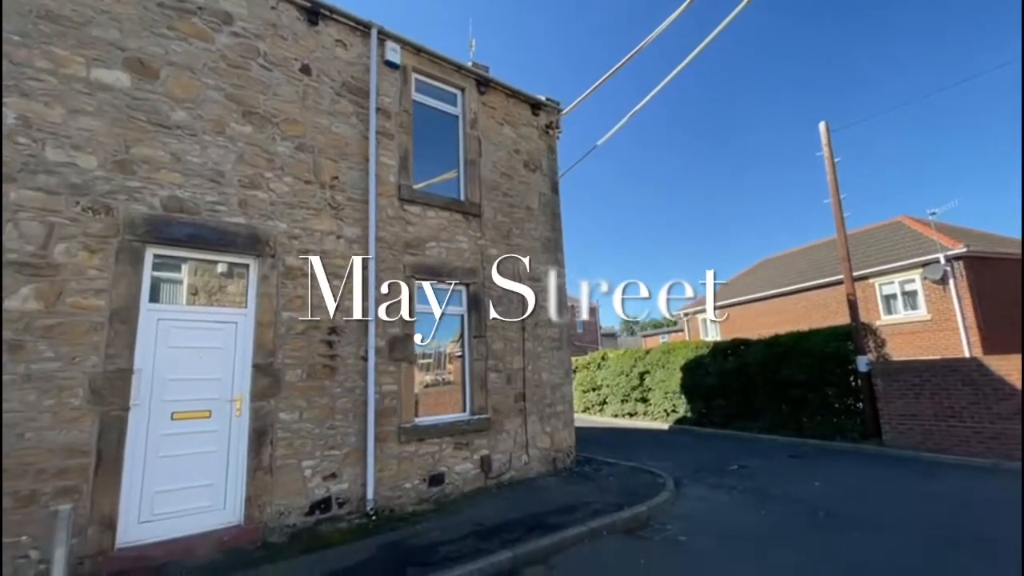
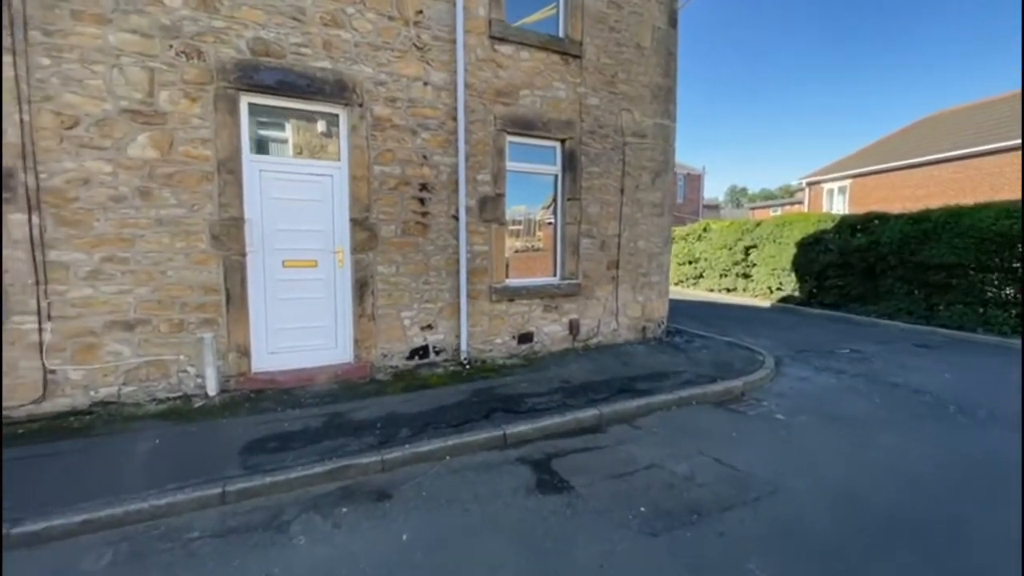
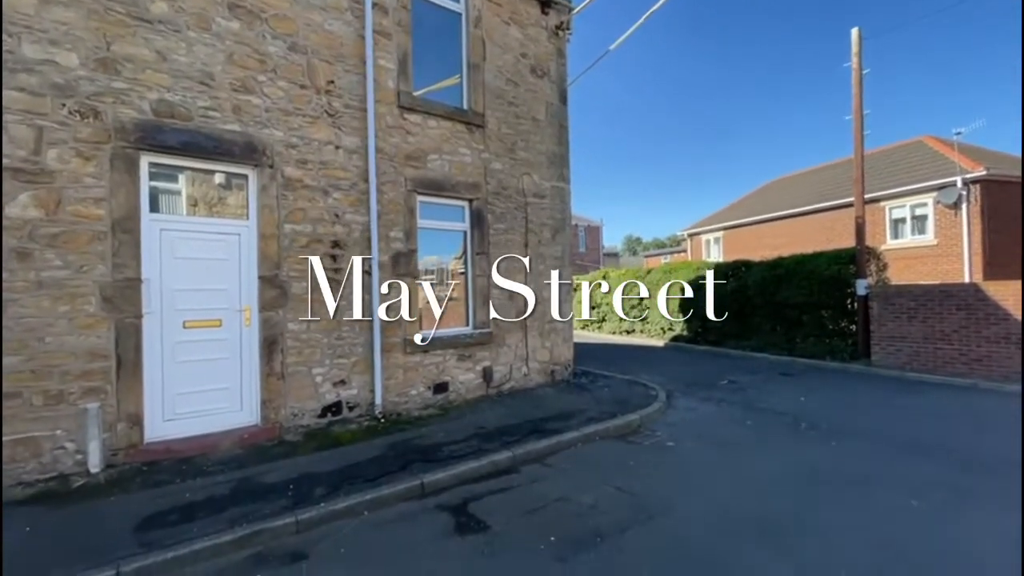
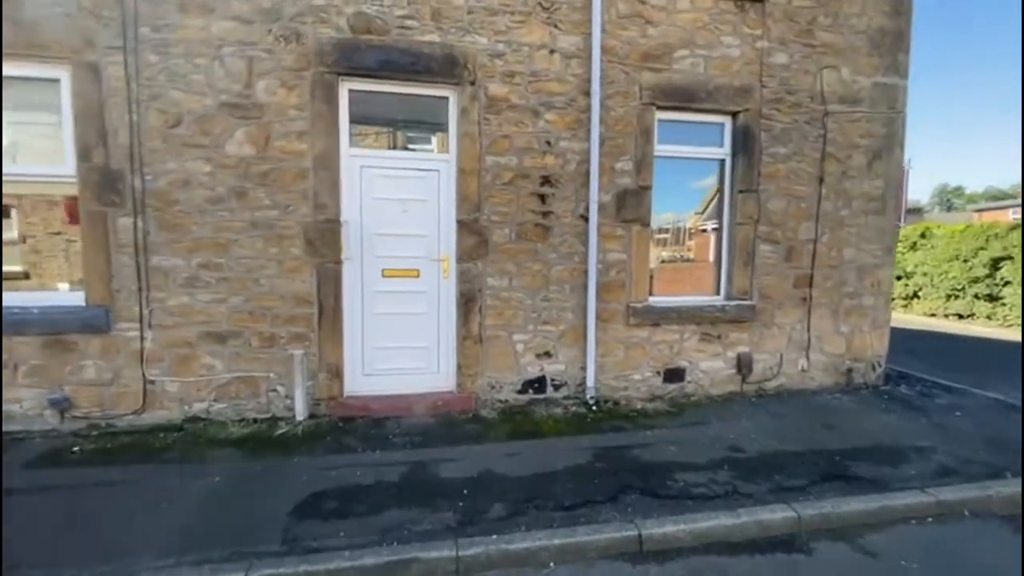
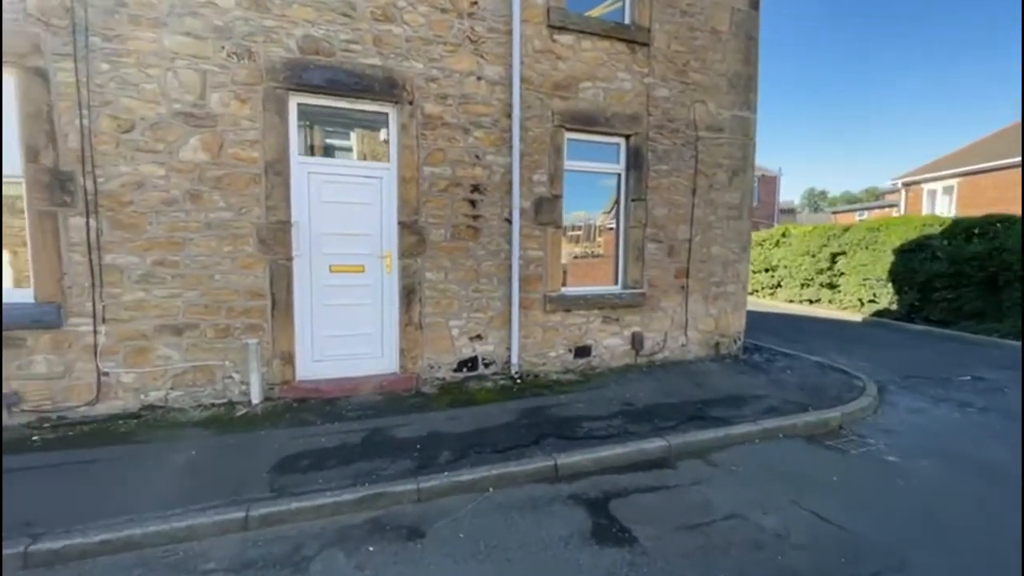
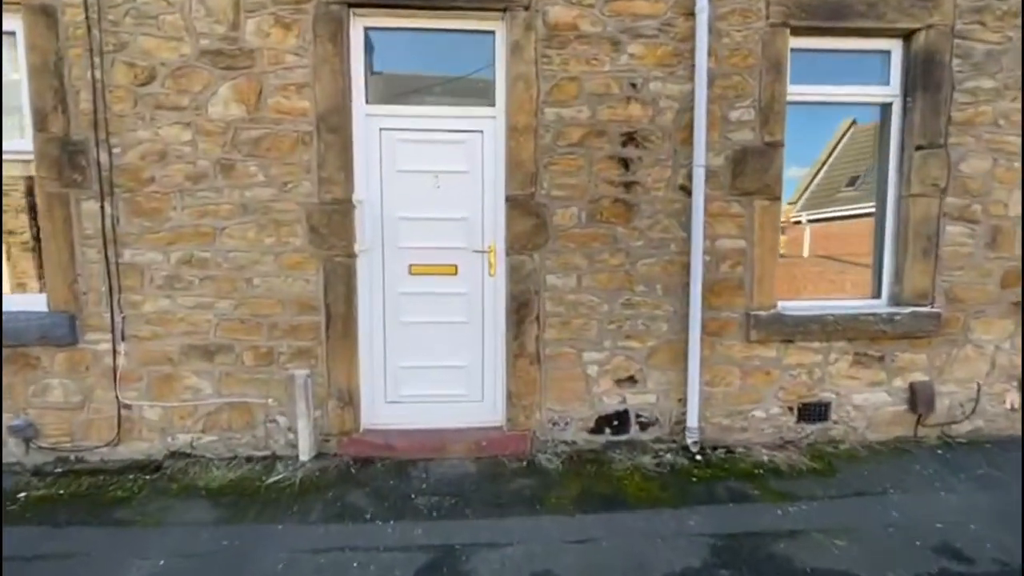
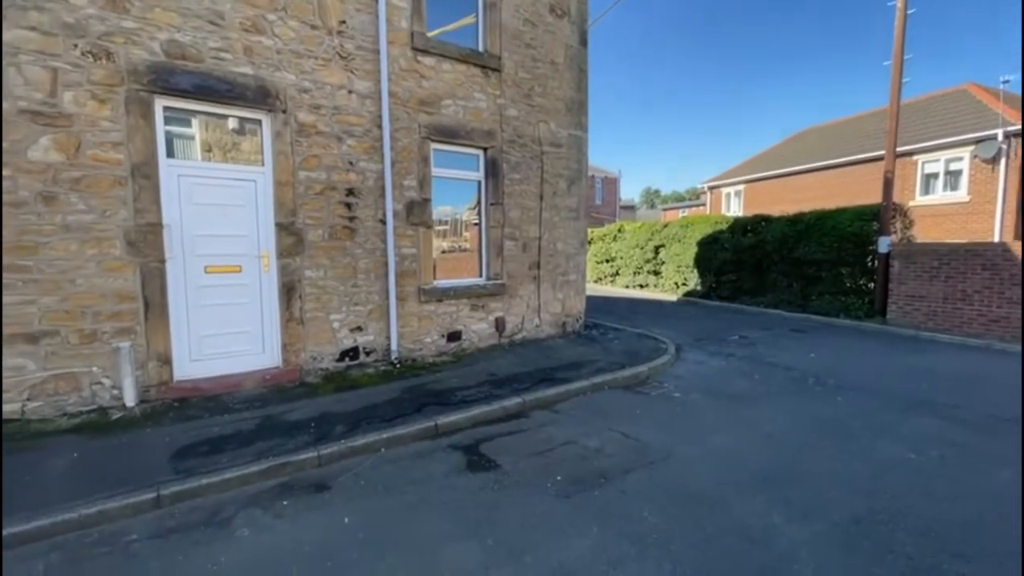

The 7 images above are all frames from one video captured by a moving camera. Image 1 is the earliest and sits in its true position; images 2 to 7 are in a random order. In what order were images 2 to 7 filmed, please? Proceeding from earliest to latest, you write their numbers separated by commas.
3, 7, 2, 5, 4, 6
